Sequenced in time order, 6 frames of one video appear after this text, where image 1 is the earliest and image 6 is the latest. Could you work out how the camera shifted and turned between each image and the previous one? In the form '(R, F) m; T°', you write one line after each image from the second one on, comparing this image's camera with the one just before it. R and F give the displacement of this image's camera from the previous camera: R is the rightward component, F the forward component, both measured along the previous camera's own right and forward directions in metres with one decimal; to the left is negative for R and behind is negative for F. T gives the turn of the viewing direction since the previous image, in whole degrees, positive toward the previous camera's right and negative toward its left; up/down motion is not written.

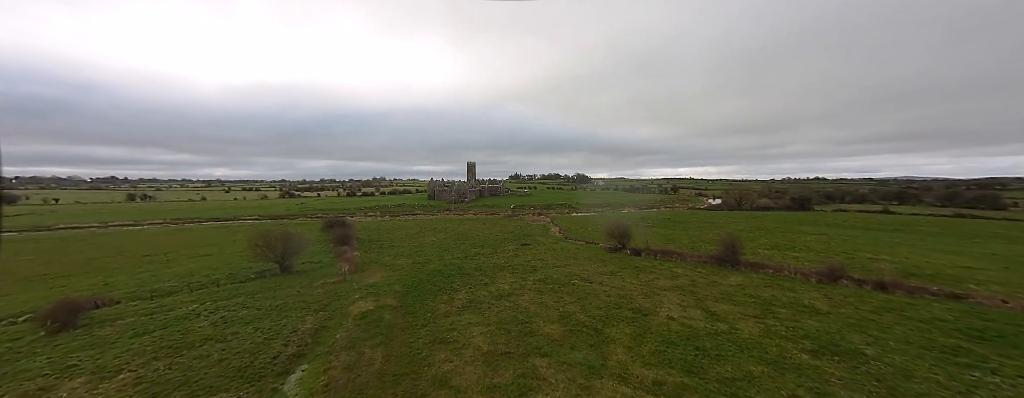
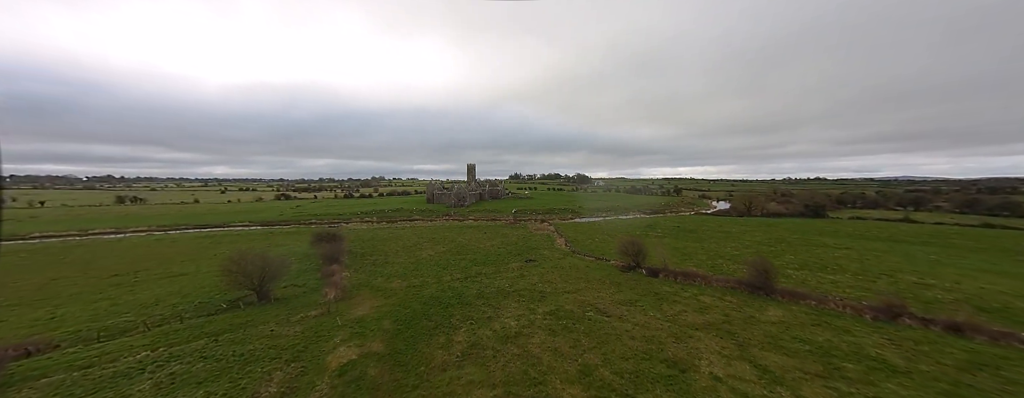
(-0.4, +2.1) m; 0°
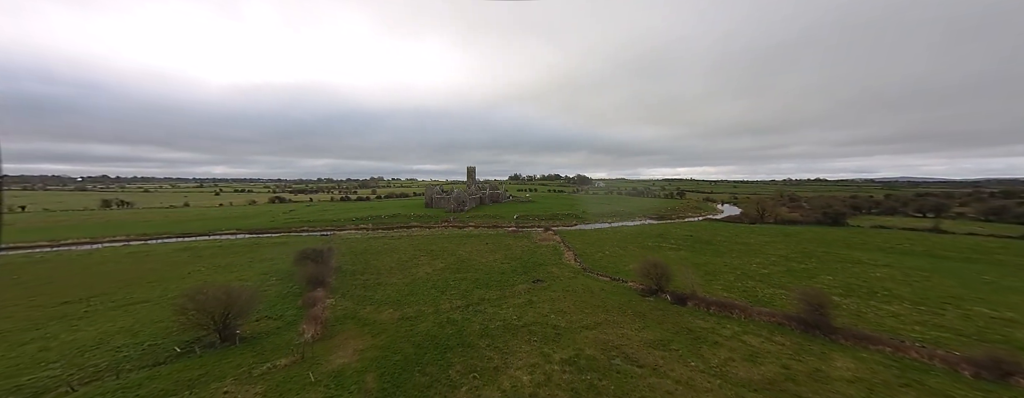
(-0.5, +2.5) m; 0°
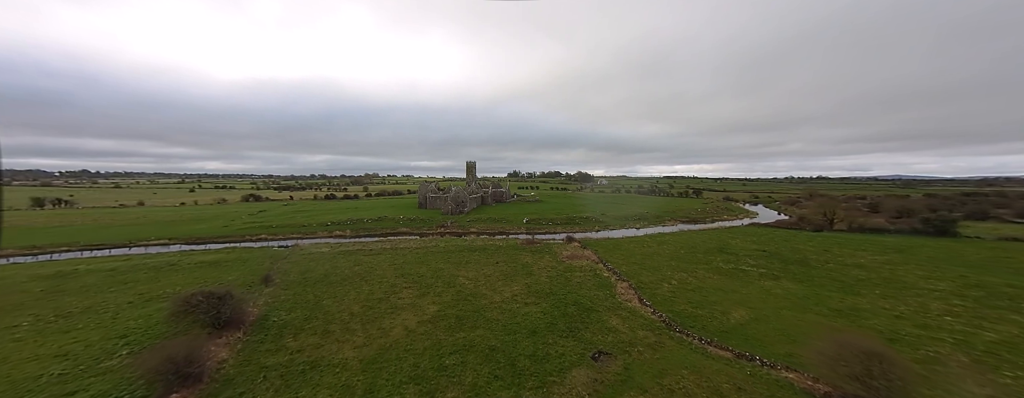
(-2.2, +10.3) m; 0°
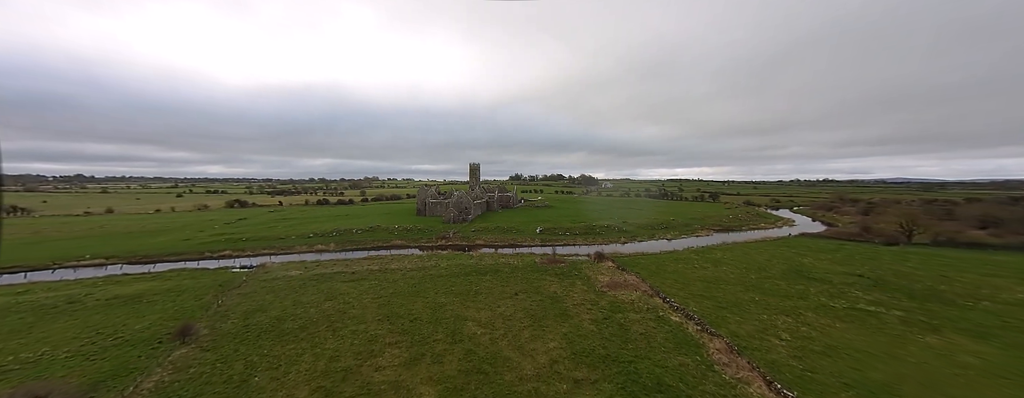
(-1.8, +7.0) m; 0°
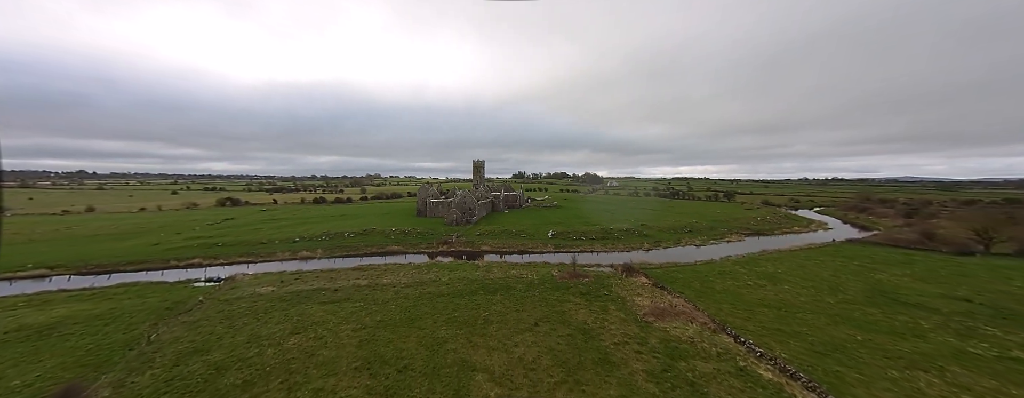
(-1.1, +4.8) m; -1°
